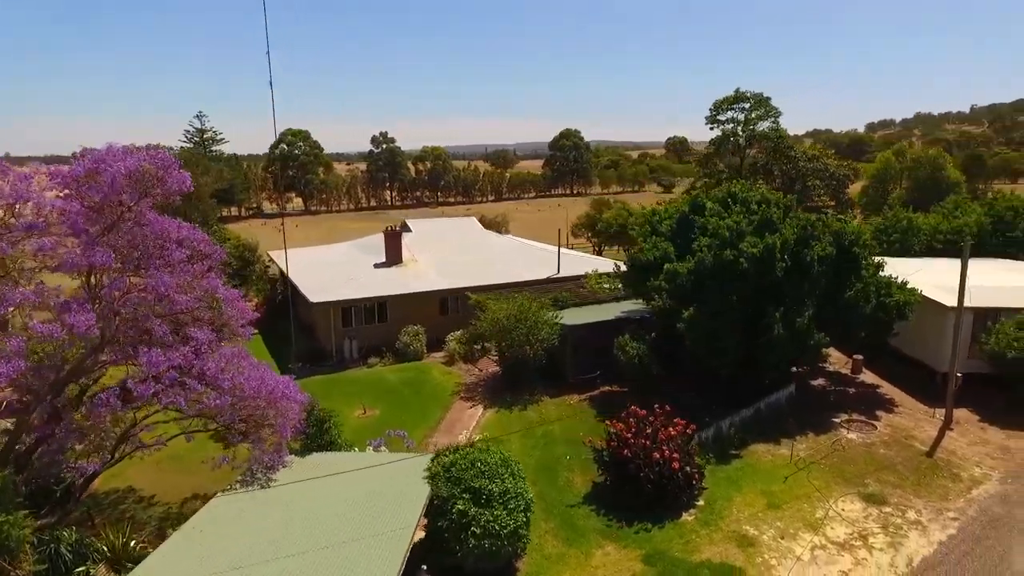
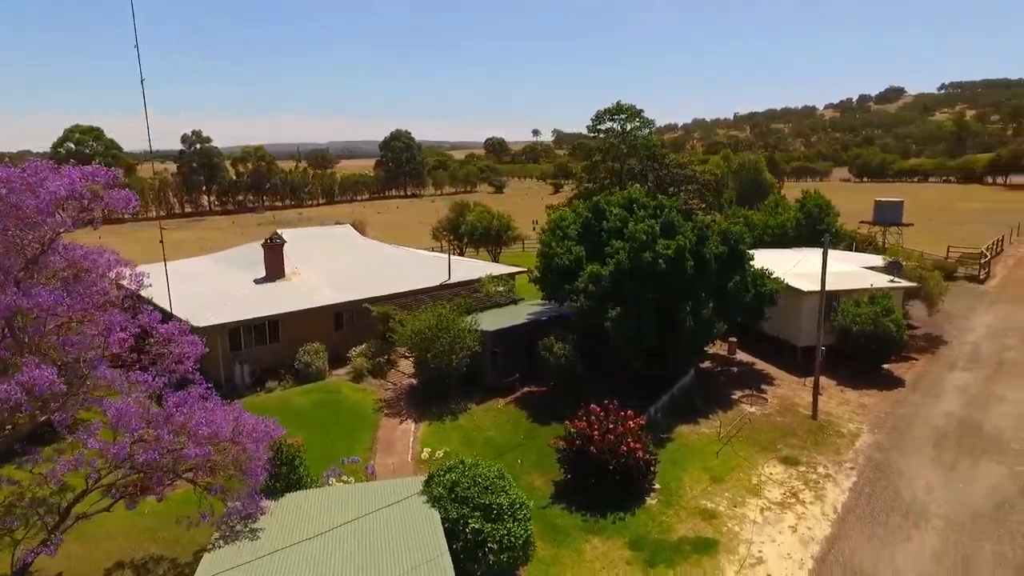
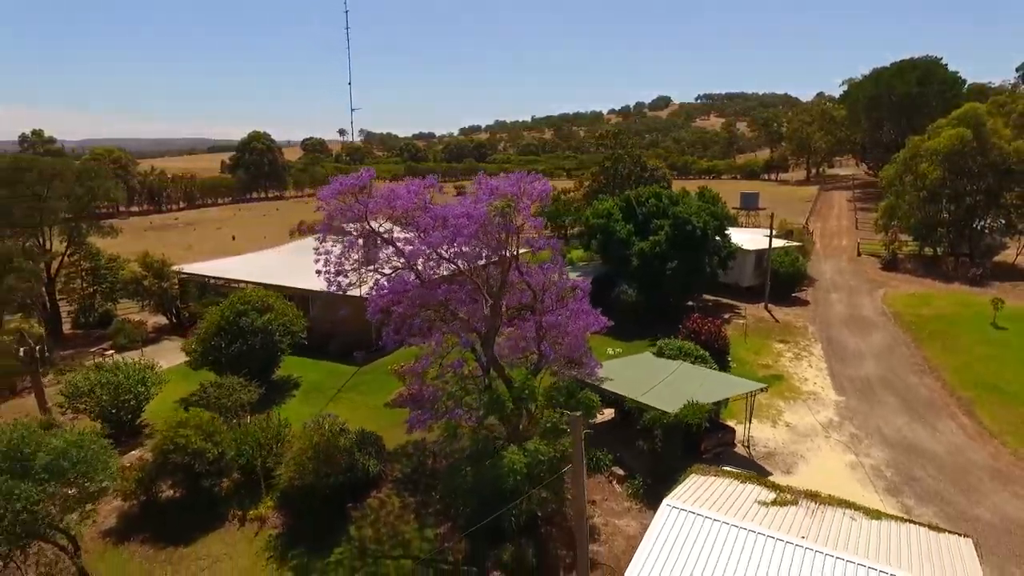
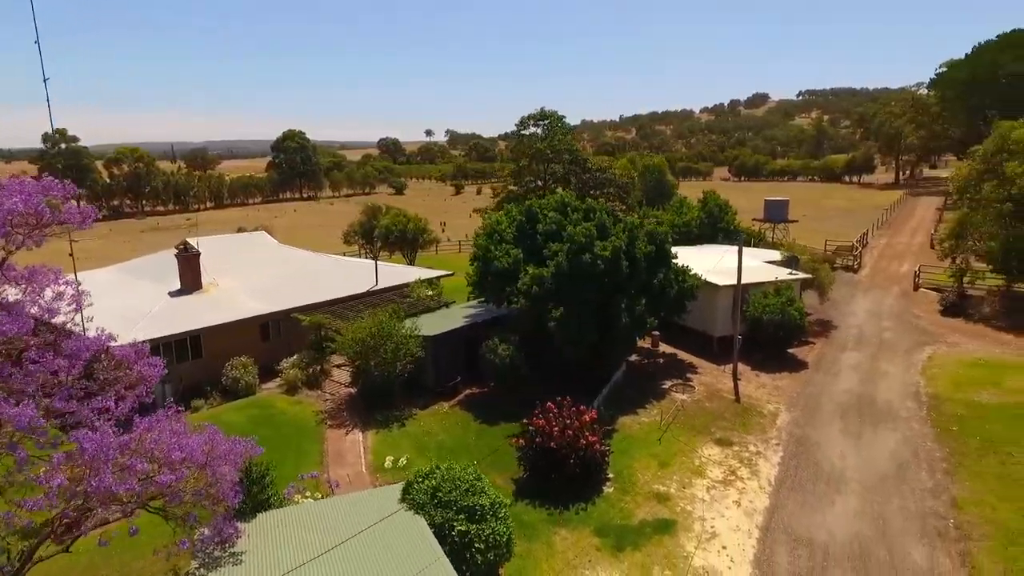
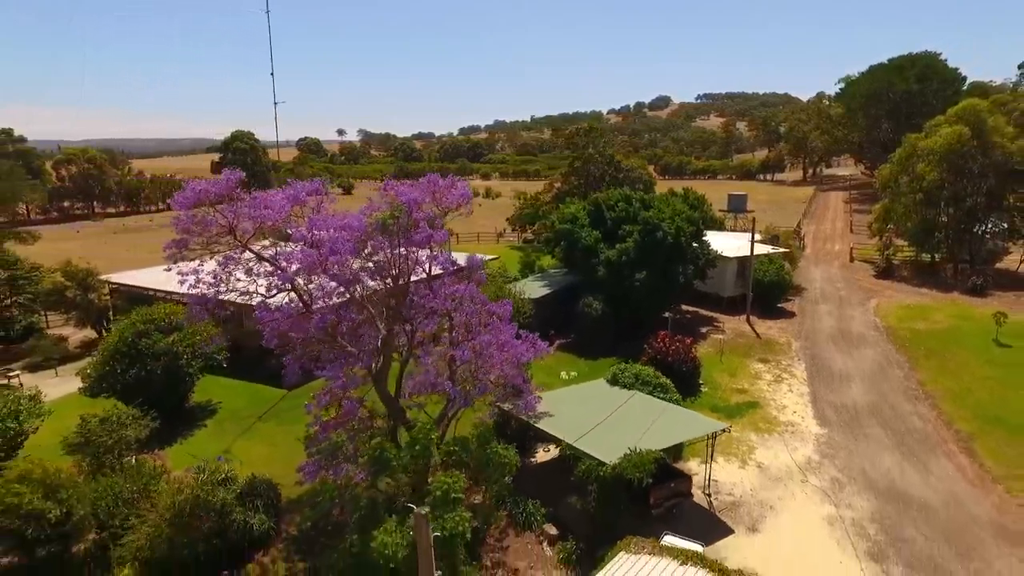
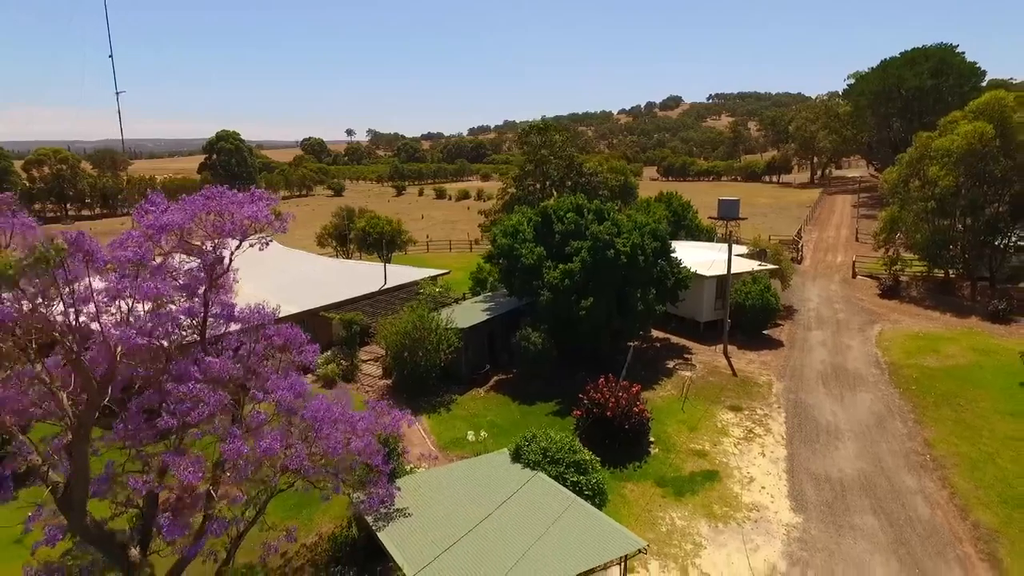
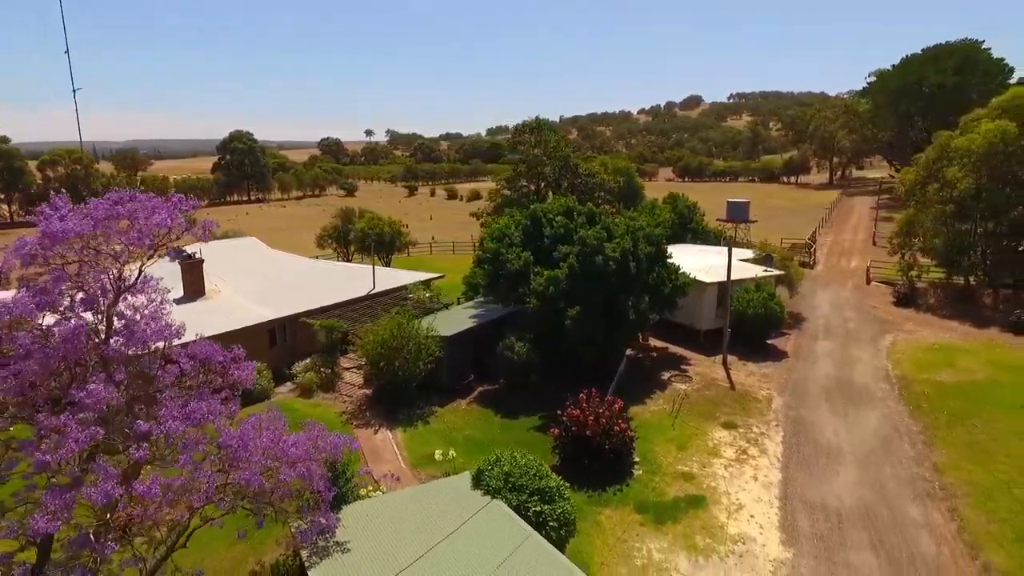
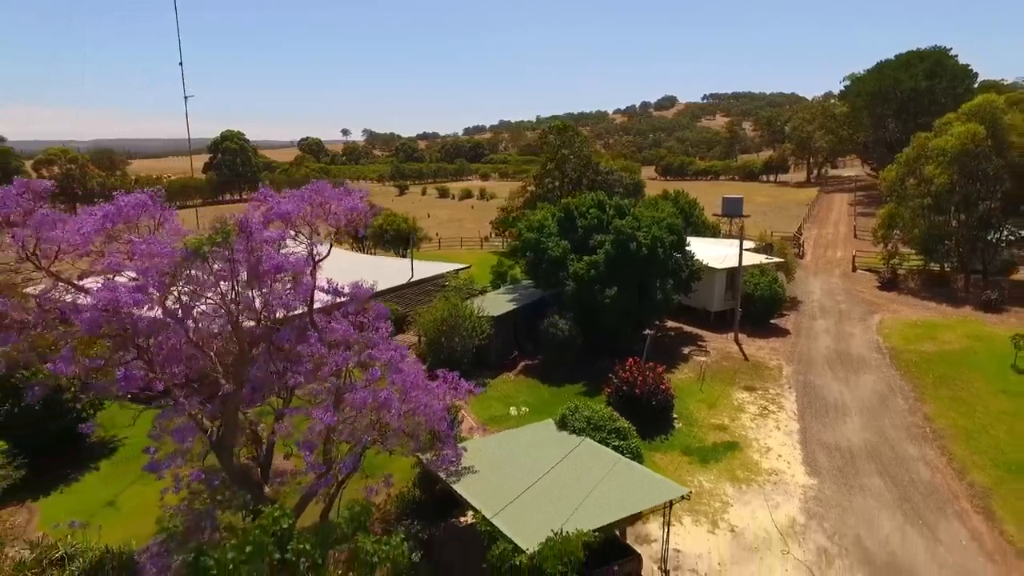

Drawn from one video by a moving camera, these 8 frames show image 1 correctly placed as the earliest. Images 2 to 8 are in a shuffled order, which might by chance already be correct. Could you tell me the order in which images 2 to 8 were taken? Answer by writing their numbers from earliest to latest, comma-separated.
2, 4, 7, 6, 8, 5, 3
